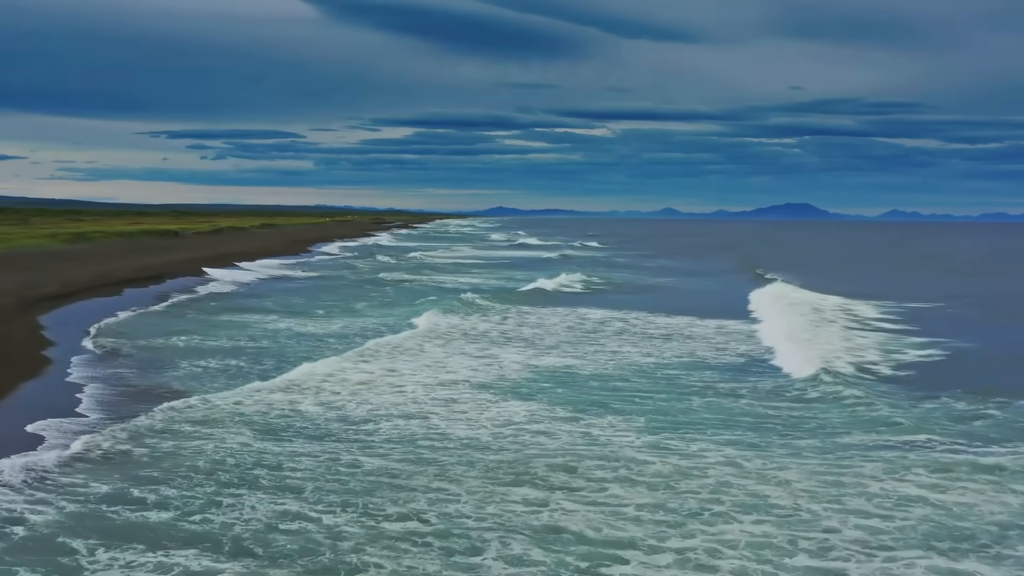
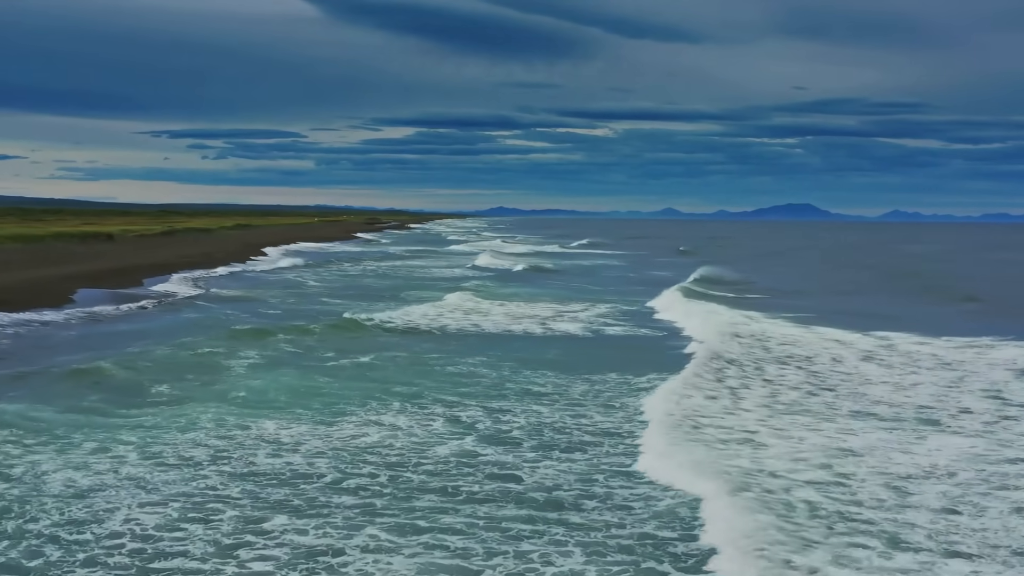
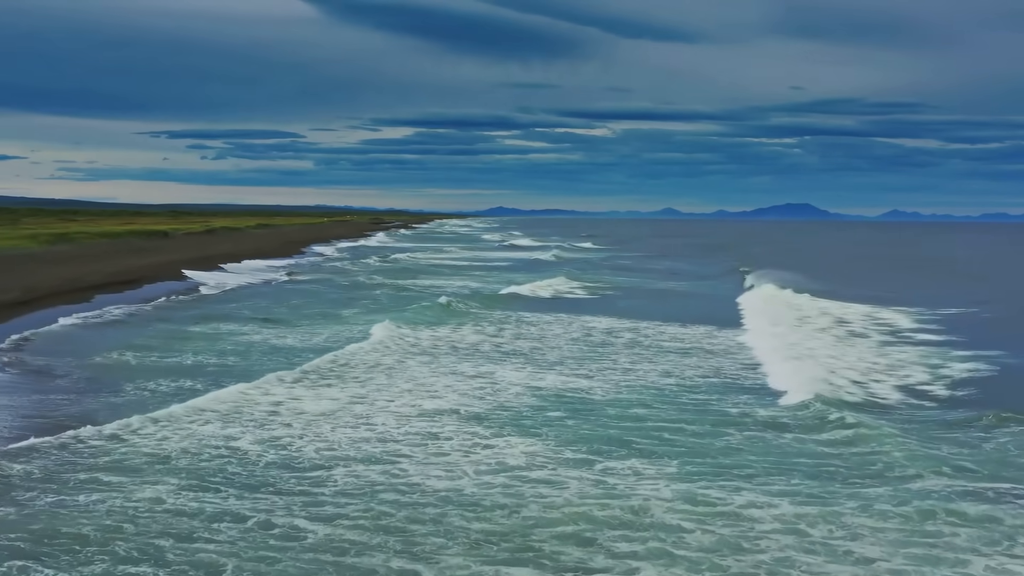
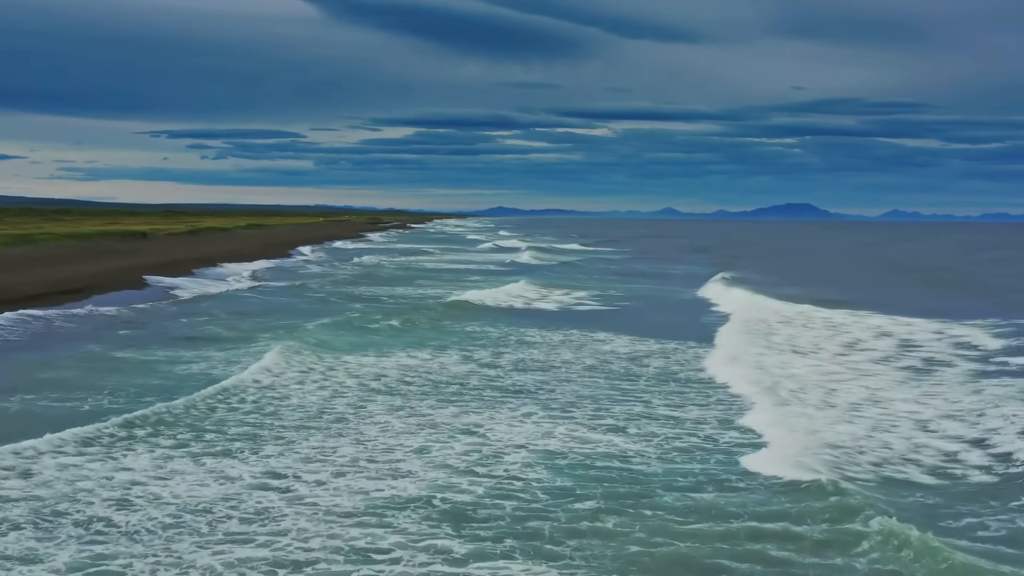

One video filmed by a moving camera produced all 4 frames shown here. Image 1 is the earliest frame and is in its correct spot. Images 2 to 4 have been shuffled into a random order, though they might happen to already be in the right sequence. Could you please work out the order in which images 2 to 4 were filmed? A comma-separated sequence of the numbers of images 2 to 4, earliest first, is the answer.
3, 4, 2
